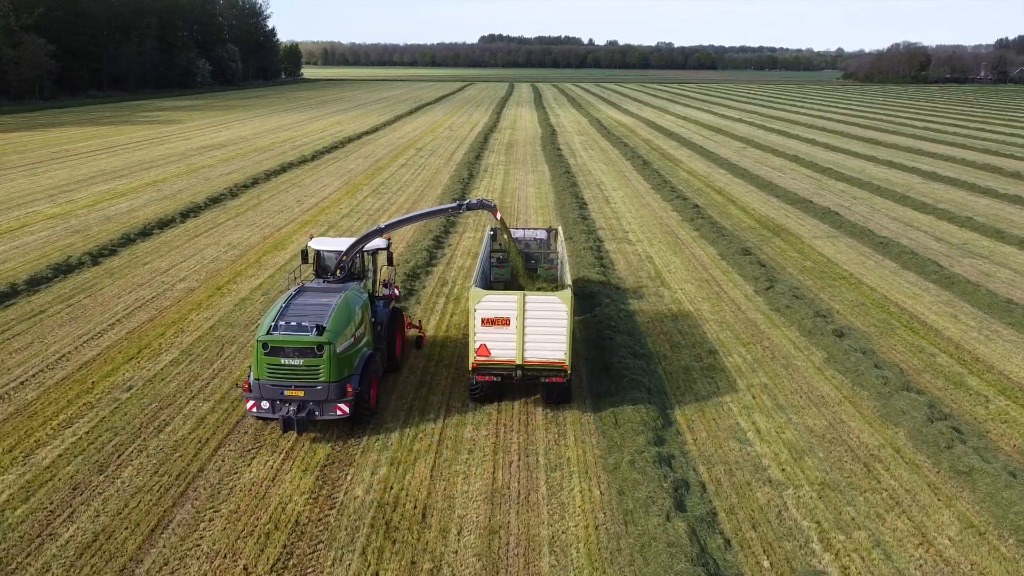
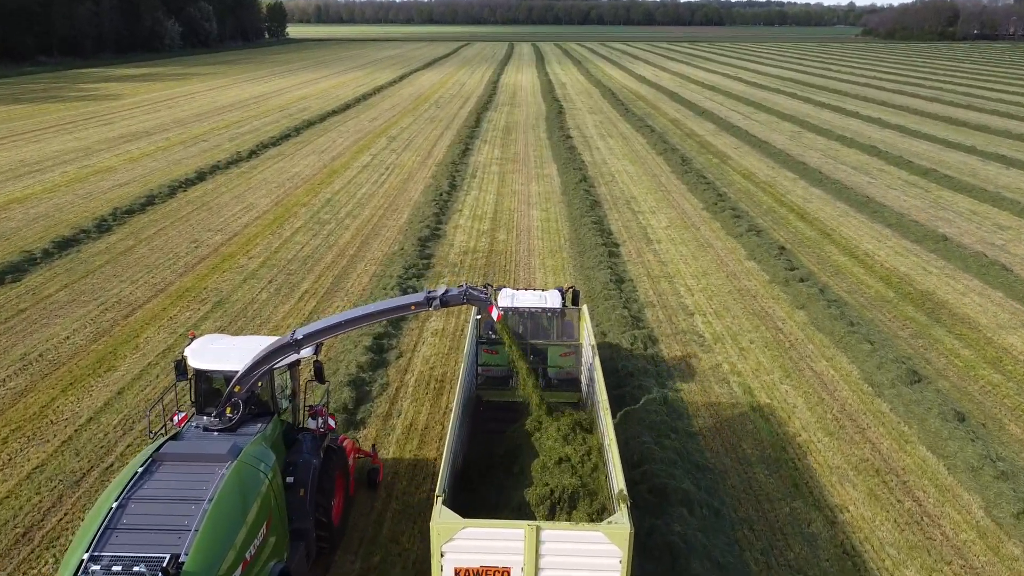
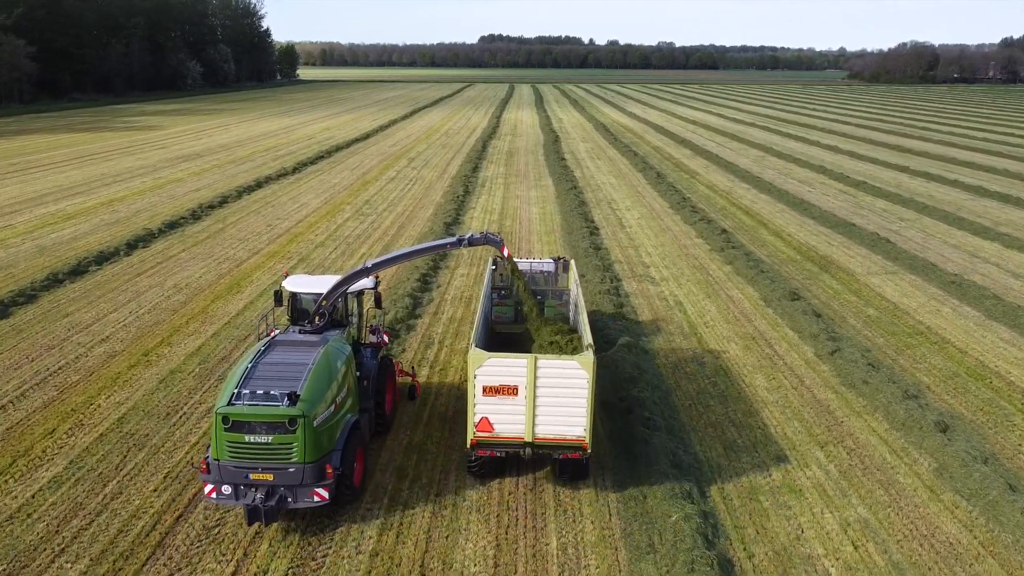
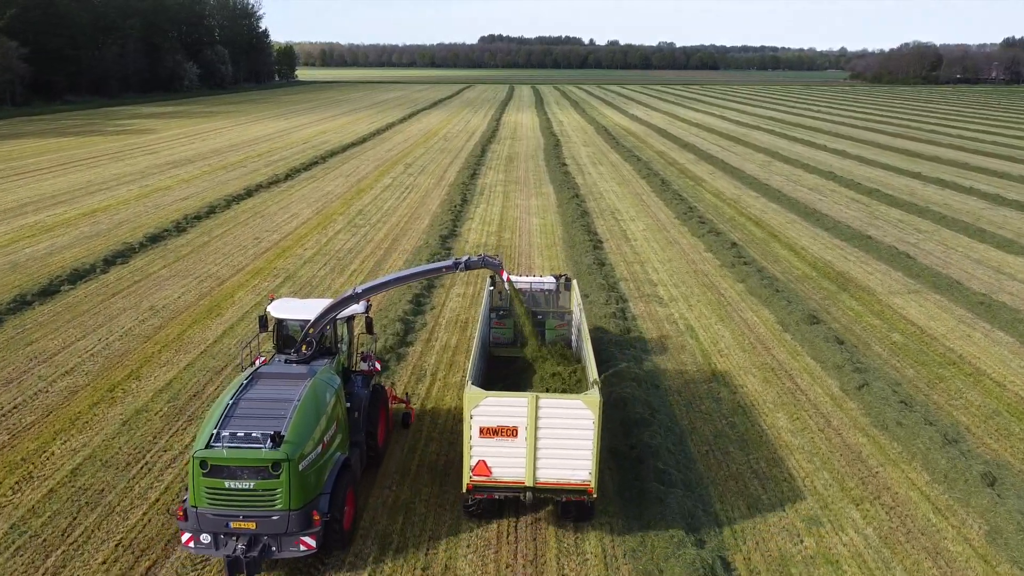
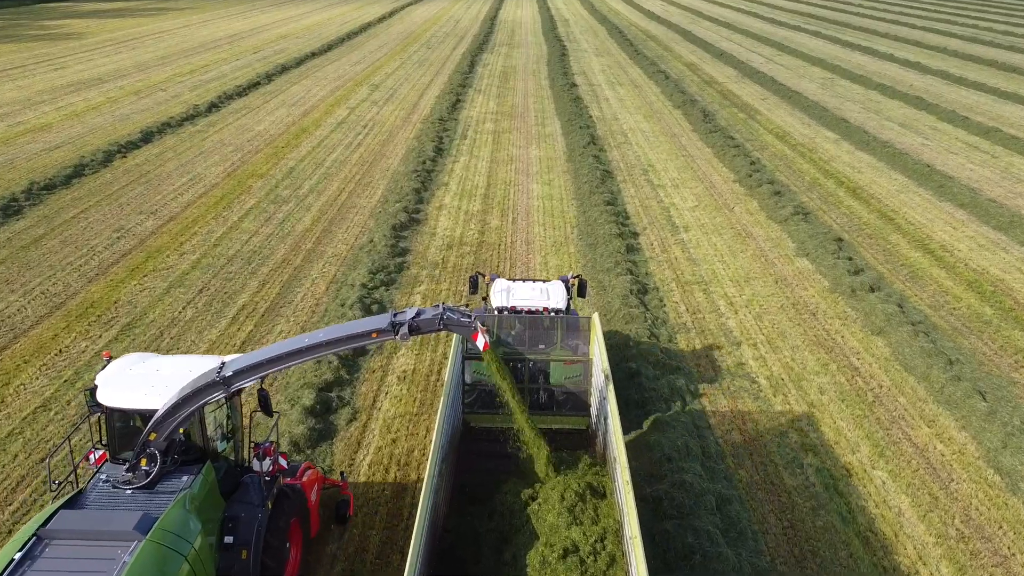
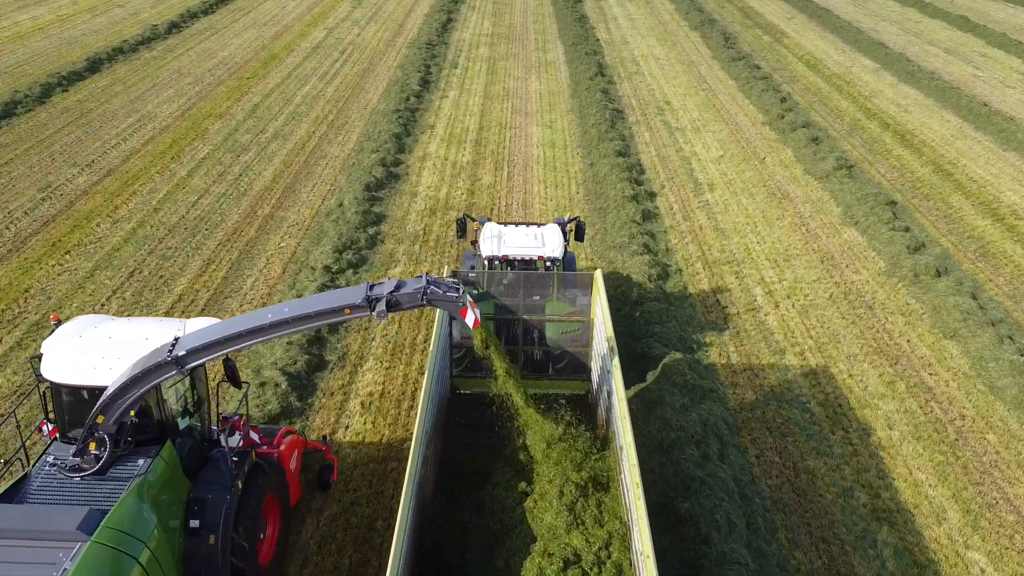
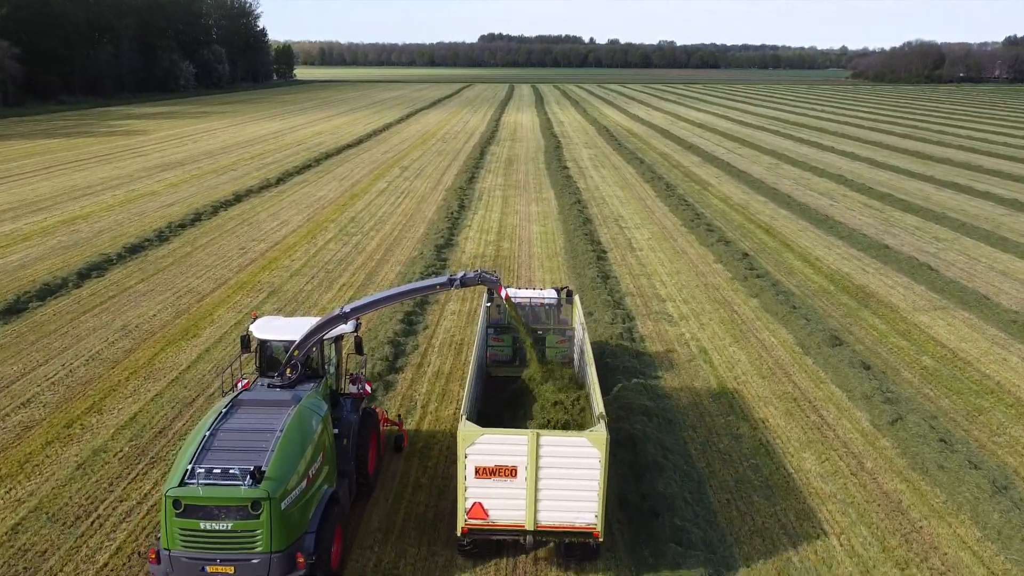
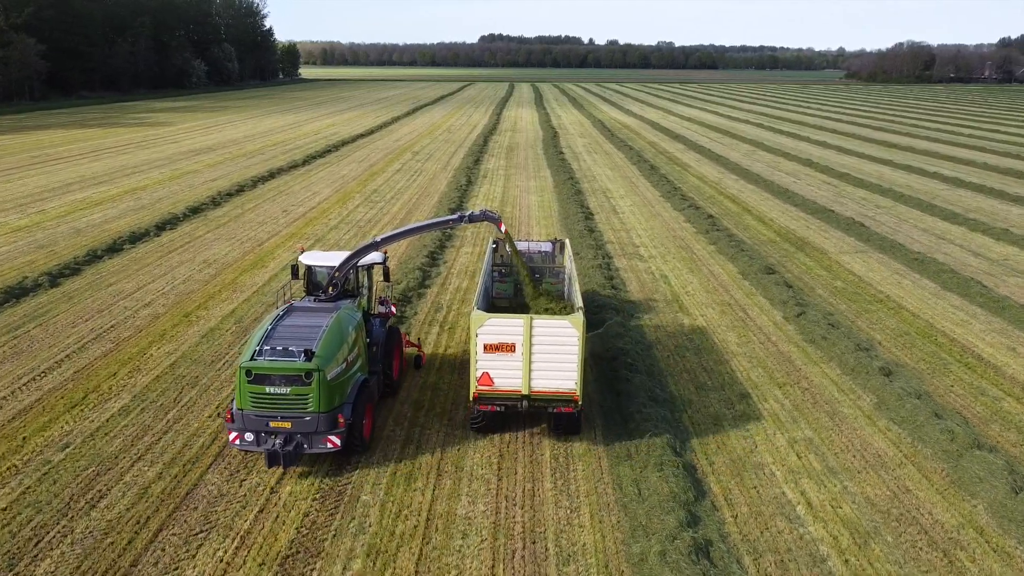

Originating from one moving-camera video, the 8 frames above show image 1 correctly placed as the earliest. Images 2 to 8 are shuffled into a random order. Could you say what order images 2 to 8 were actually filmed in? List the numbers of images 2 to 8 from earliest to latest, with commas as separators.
8, 3, 4, 7, 2, 5, 6
